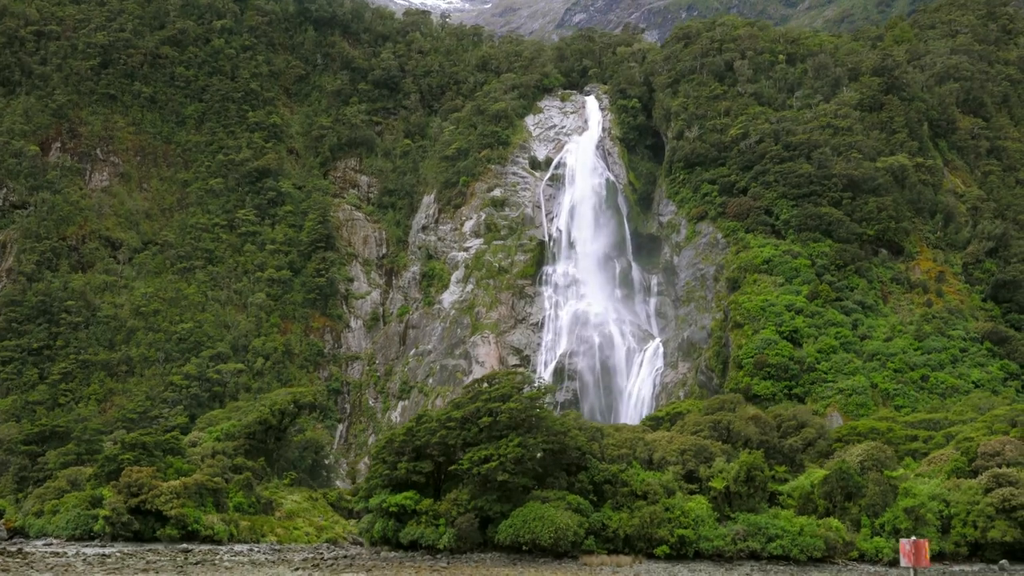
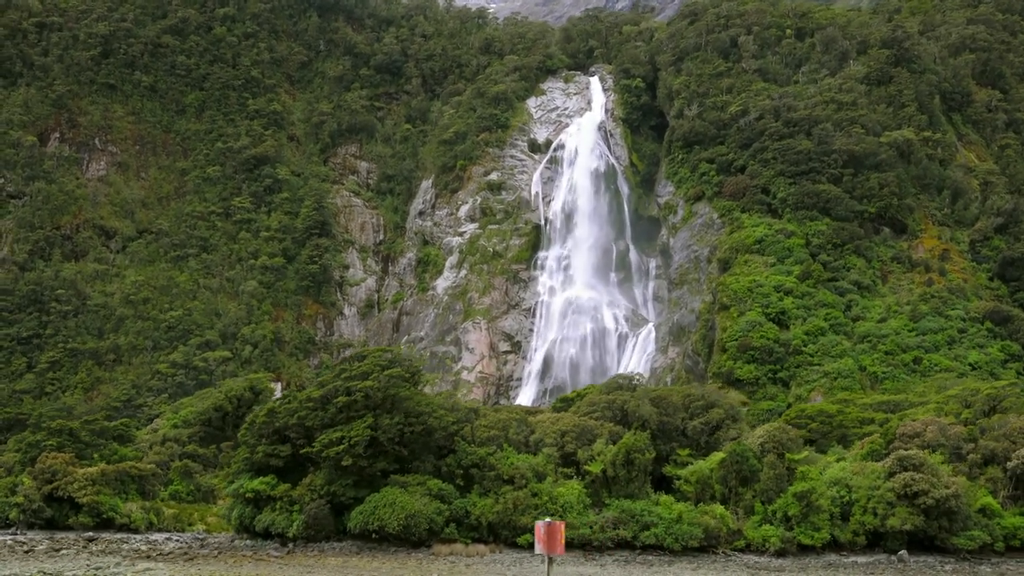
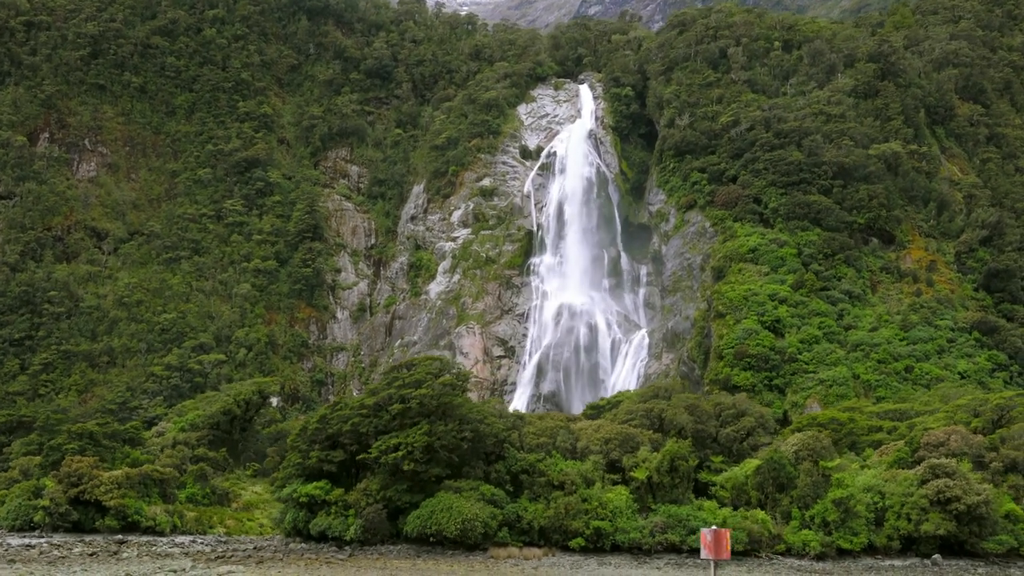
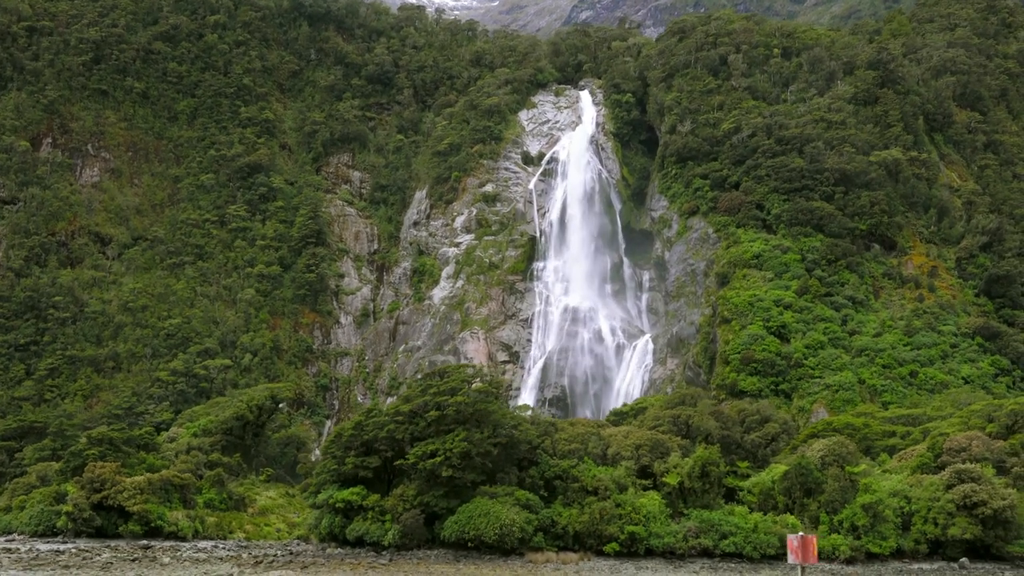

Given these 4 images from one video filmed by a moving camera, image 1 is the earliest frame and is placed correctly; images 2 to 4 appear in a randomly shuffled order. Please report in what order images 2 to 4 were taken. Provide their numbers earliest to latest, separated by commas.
4, 3, 2
